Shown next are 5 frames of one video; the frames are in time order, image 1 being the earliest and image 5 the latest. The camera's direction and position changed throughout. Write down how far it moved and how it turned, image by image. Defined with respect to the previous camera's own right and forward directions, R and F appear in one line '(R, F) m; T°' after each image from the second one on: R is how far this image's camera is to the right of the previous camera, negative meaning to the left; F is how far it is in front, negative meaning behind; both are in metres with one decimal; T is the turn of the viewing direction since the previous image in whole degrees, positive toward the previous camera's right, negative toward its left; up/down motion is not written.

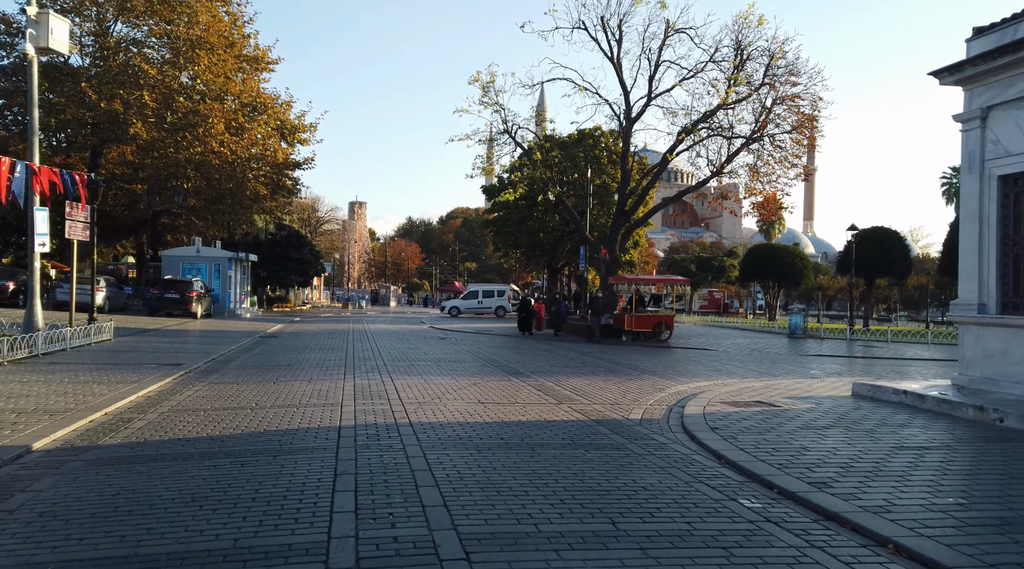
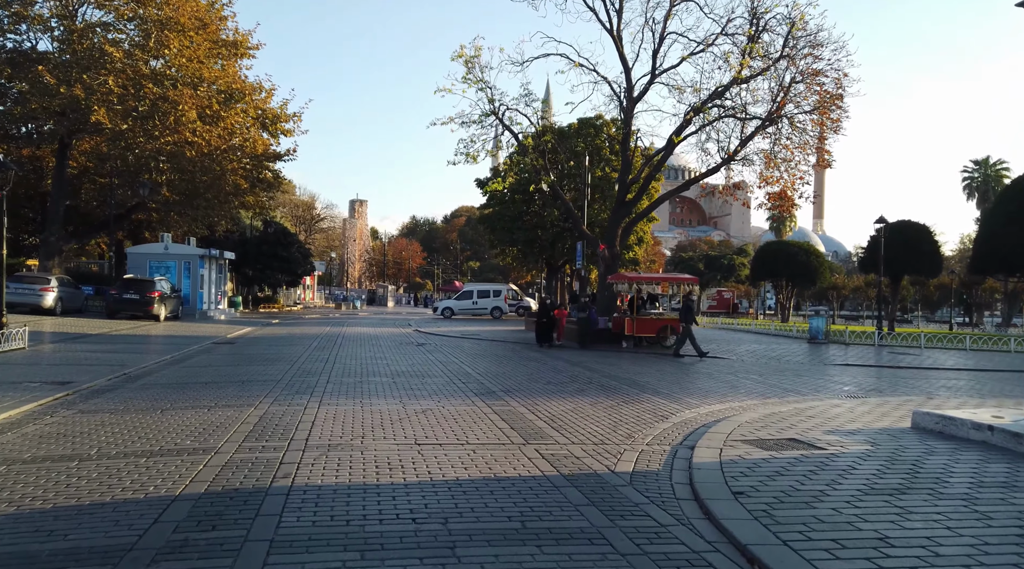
(+0.6, +2.7) m; -1°
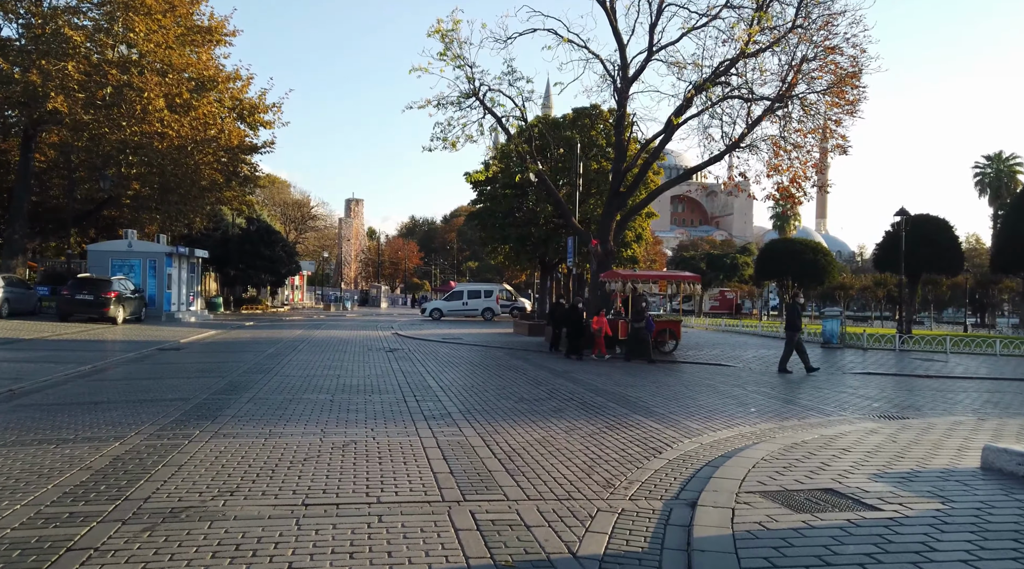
(+0.5, +2.2) m; 0°
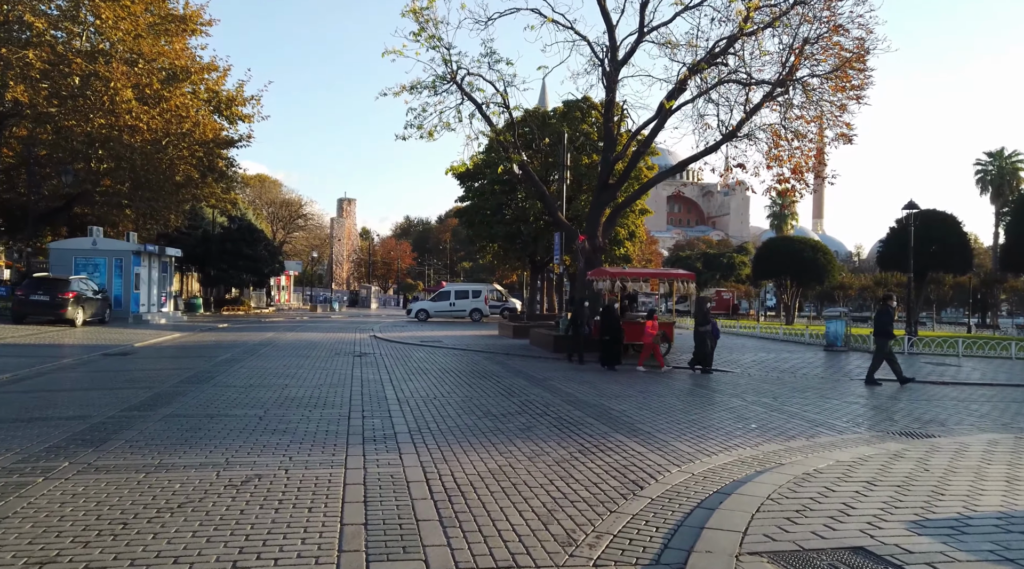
(+0.4, +1.5) m; 0°
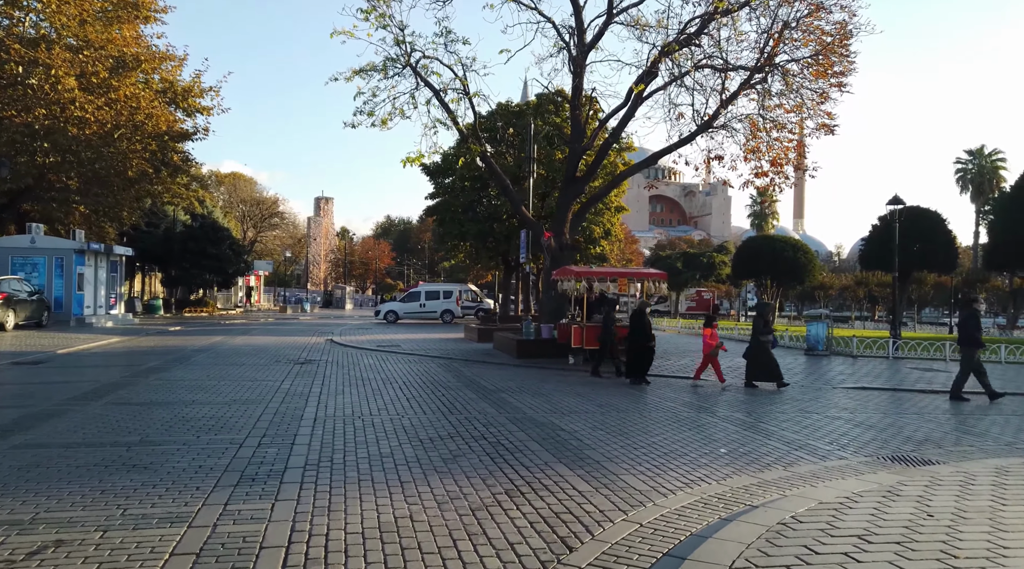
(+0.6, +1.5) m; +1°
